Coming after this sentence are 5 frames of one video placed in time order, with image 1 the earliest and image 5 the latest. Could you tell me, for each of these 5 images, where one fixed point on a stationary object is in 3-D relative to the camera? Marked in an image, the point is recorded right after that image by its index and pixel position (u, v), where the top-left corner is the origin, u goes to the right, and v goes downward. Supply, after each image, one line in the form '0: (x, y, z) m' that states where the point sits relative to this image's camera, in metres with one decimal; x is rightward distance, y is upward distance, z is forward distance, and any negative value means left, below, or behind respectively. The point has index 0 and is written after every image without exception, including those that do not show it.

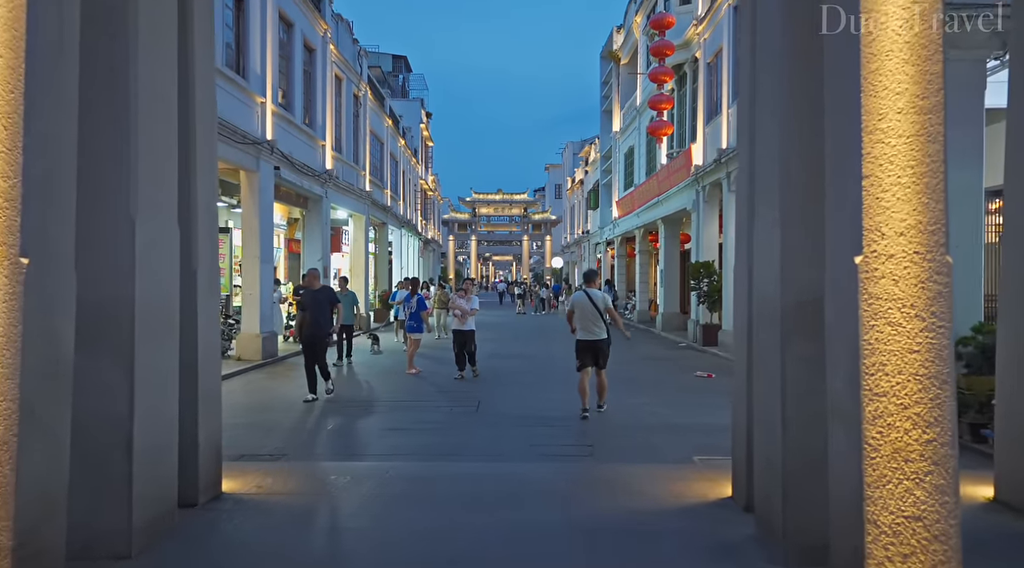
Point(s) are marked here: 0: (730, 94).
0: (+4.6, +3.9, +16.7) m
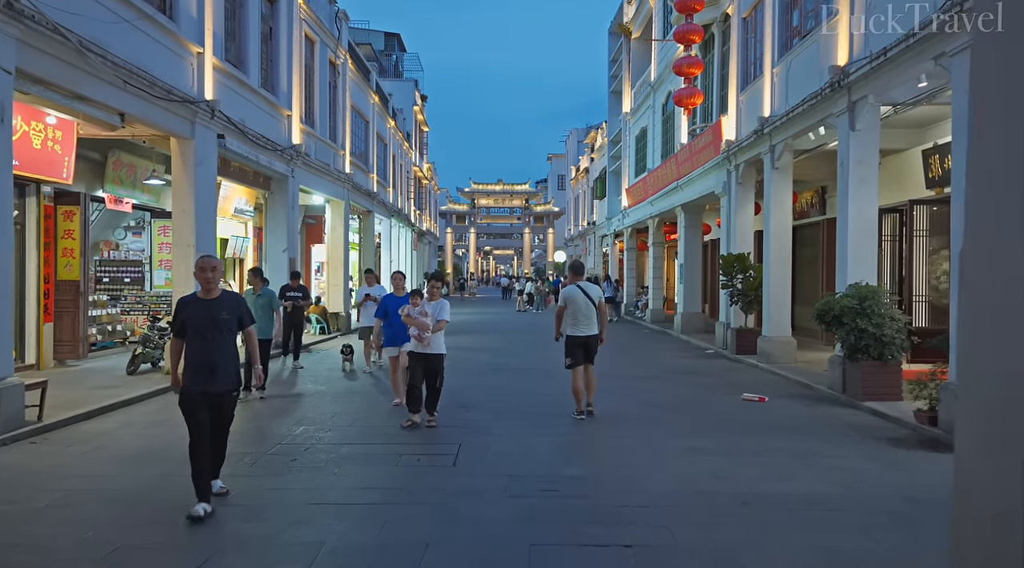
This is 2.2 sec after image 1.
0: (+4.5, +4.0, +13.8) m
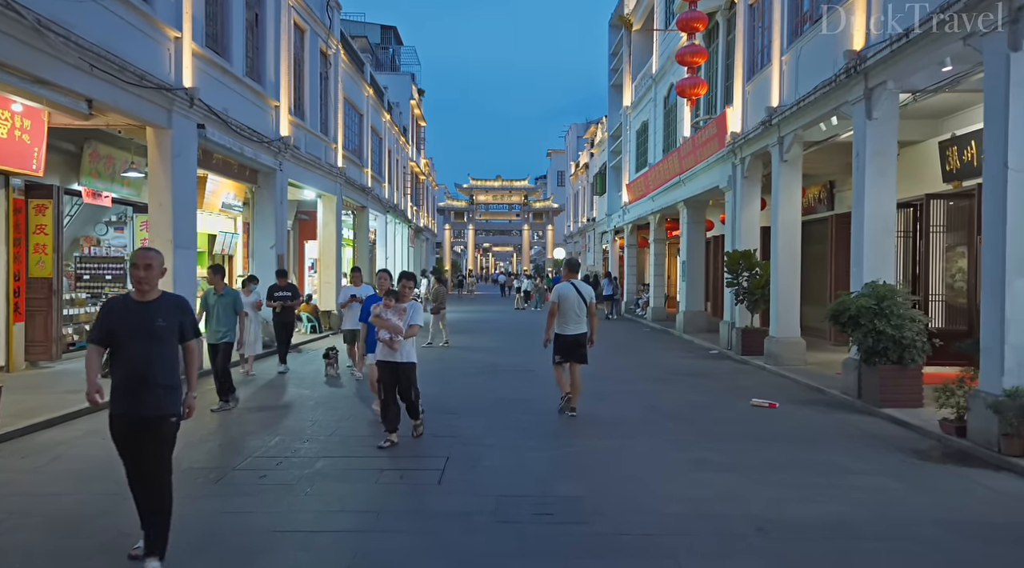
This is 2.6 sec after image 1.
0: (+4.5, +4.0, +13.2) m
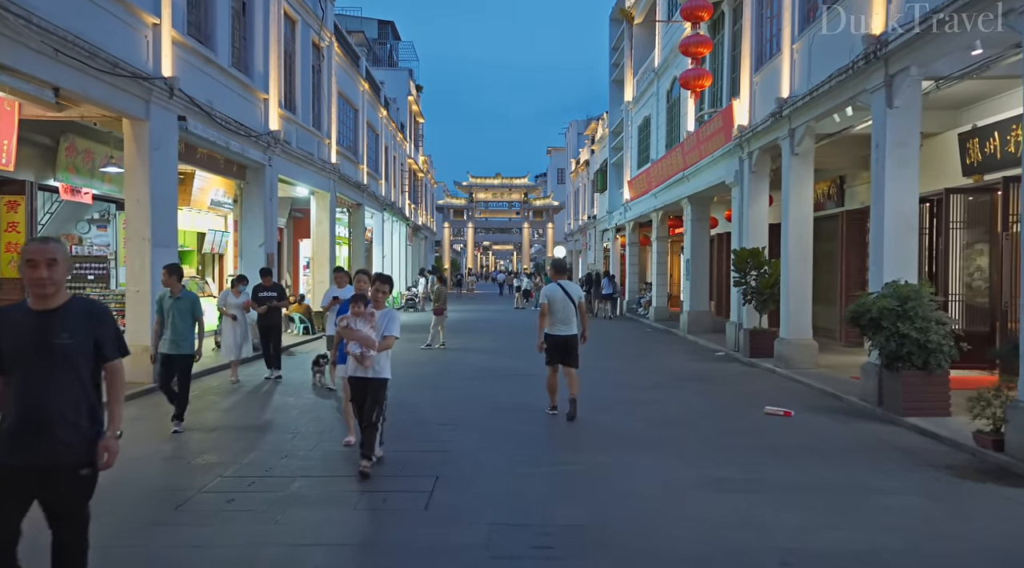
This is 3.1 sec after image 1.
0: (+4.4, +4.0, +12.6) m
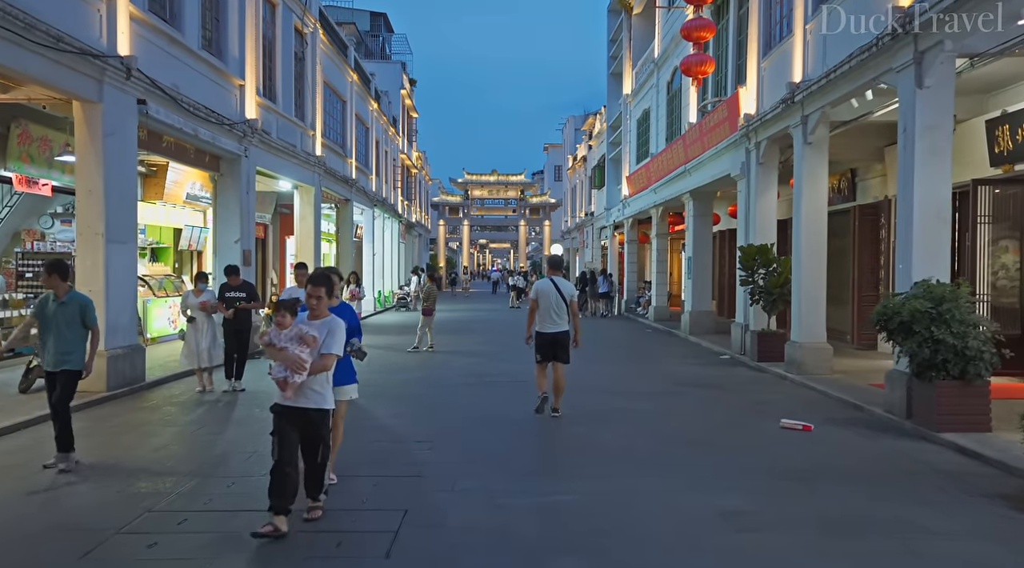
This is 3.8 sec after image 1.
0: (+4.3, +4.1, +11.6) m
